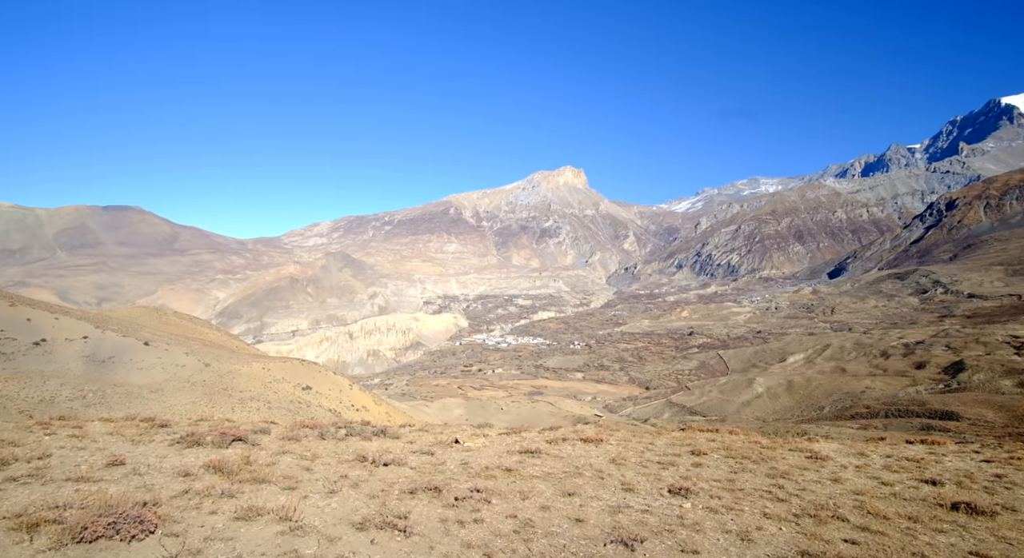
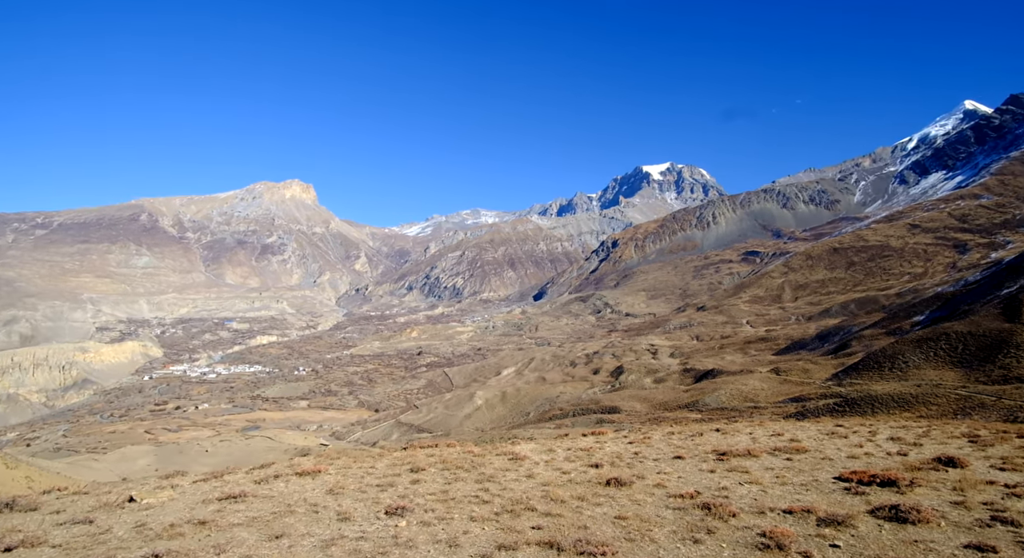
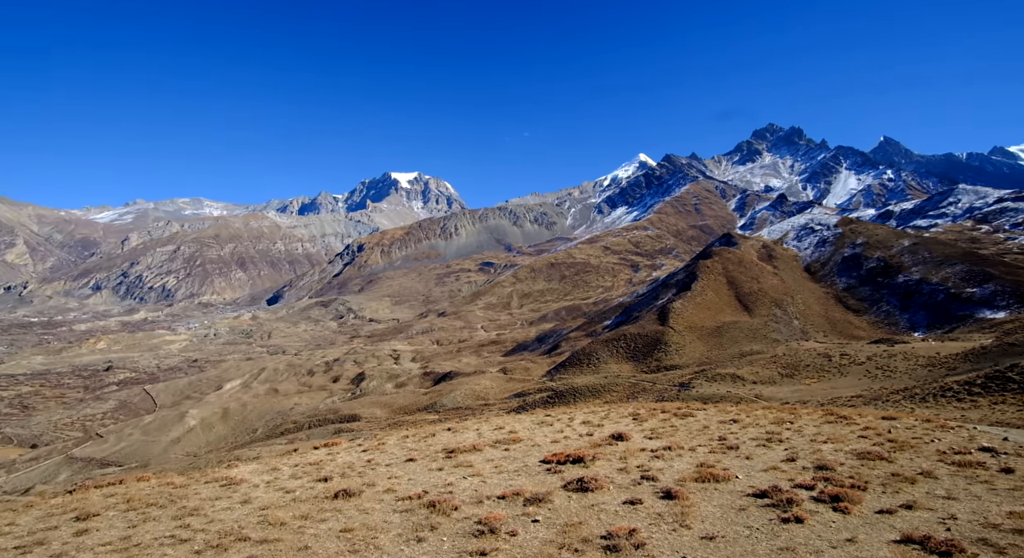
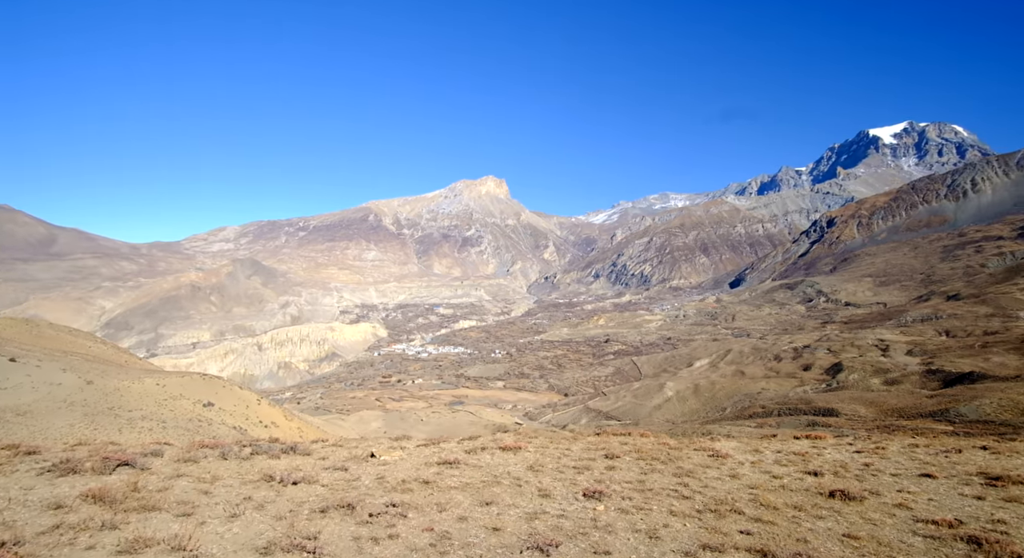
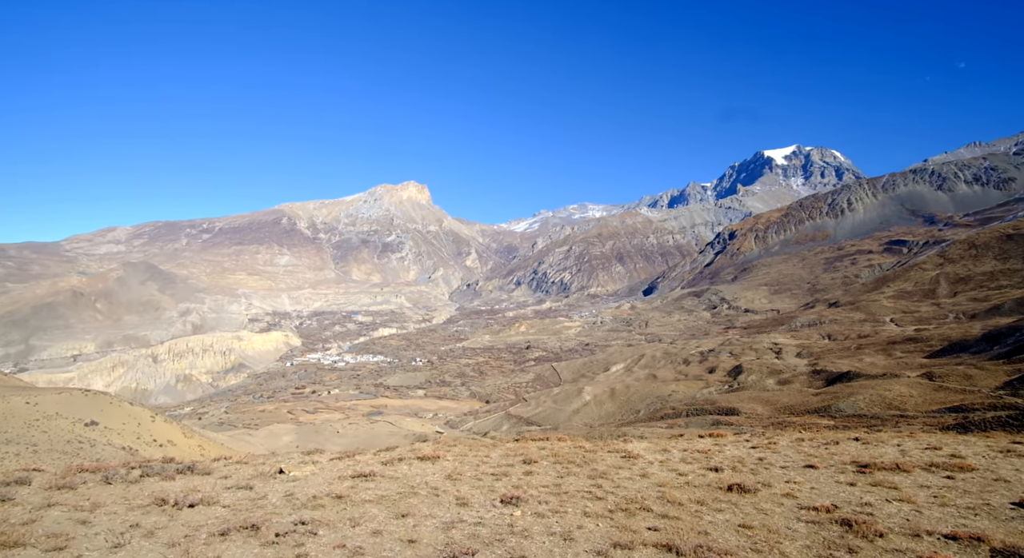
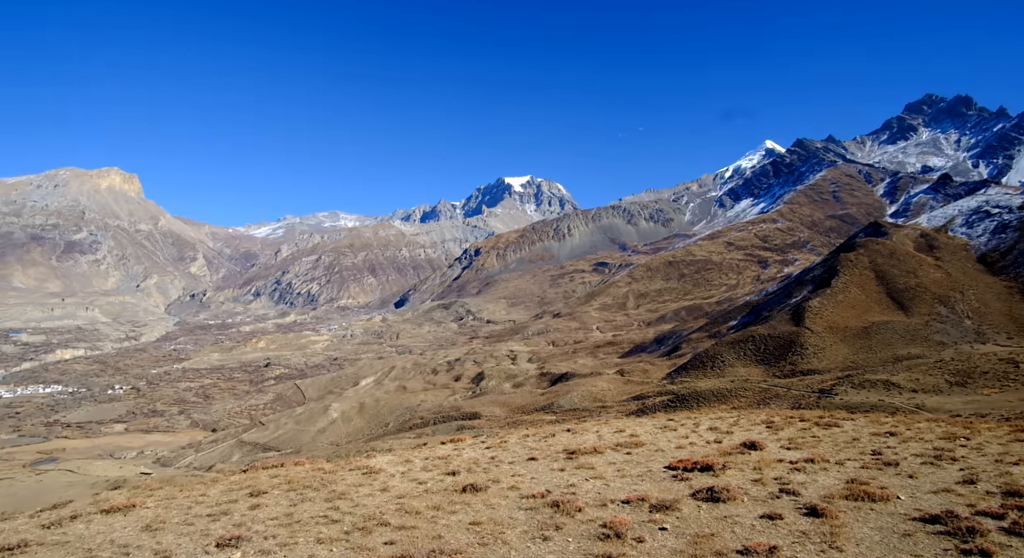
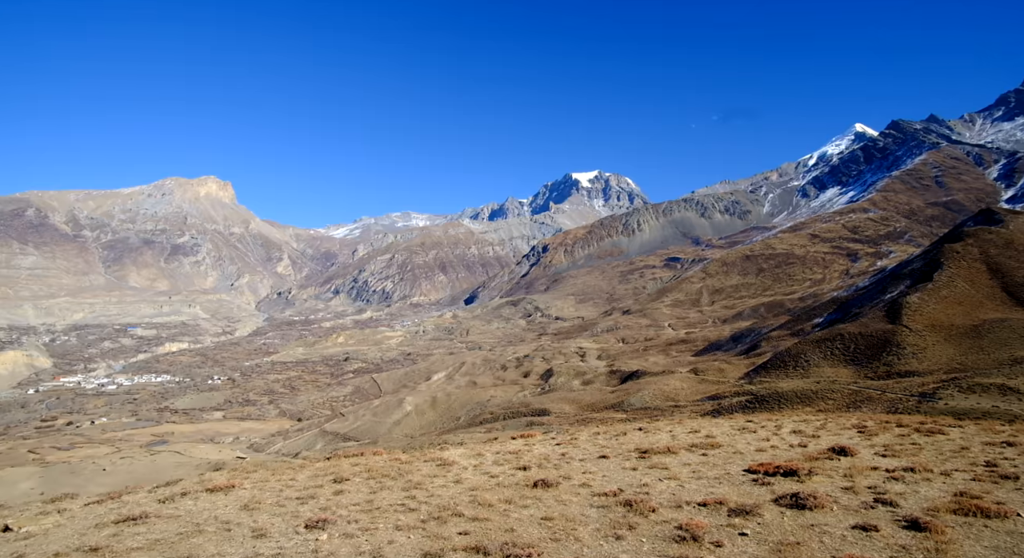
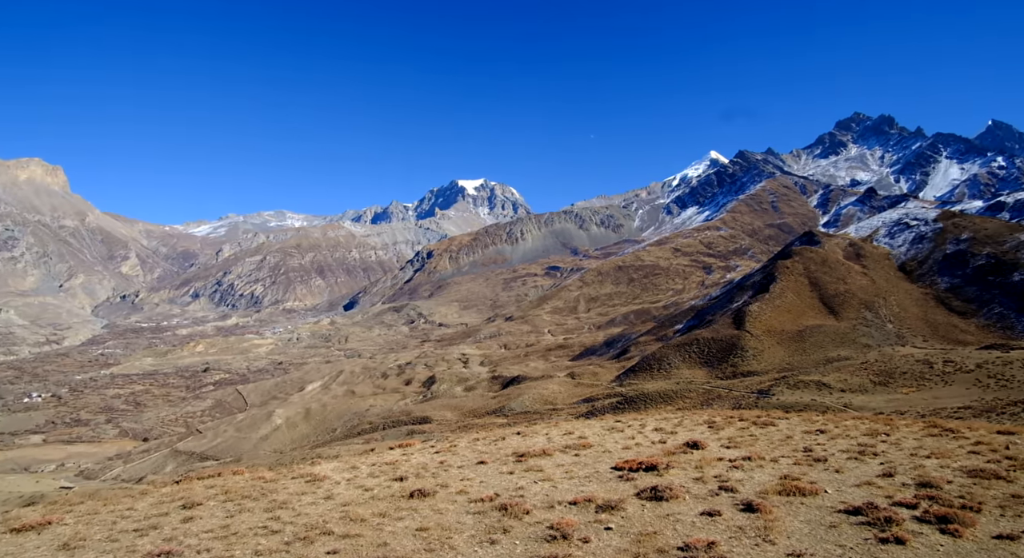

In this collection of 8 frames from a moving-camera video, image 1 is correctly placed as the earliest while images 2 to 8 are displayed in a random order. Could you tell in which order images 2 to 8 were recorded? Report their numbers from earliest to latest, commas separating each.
4, 5, 2, 7, 6, 8, 3
